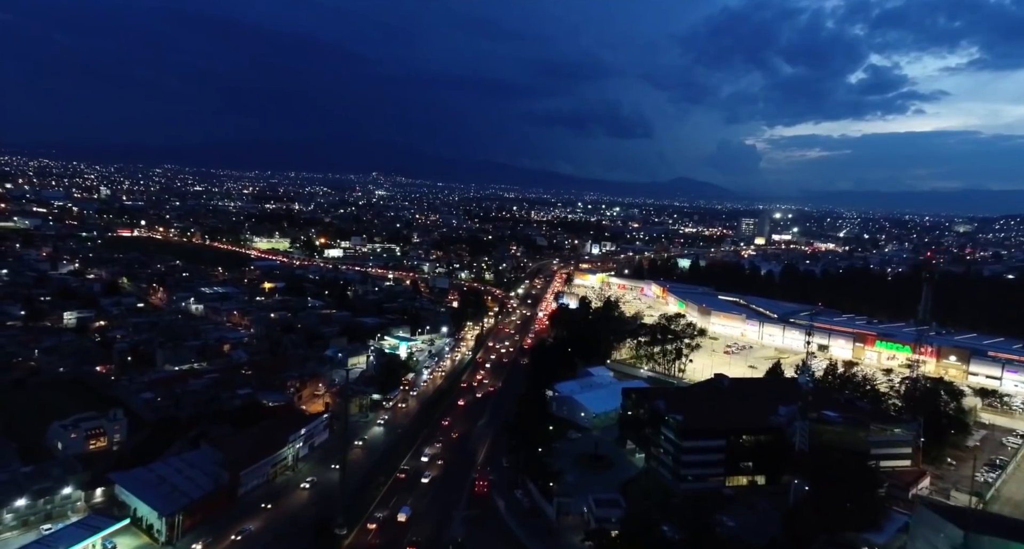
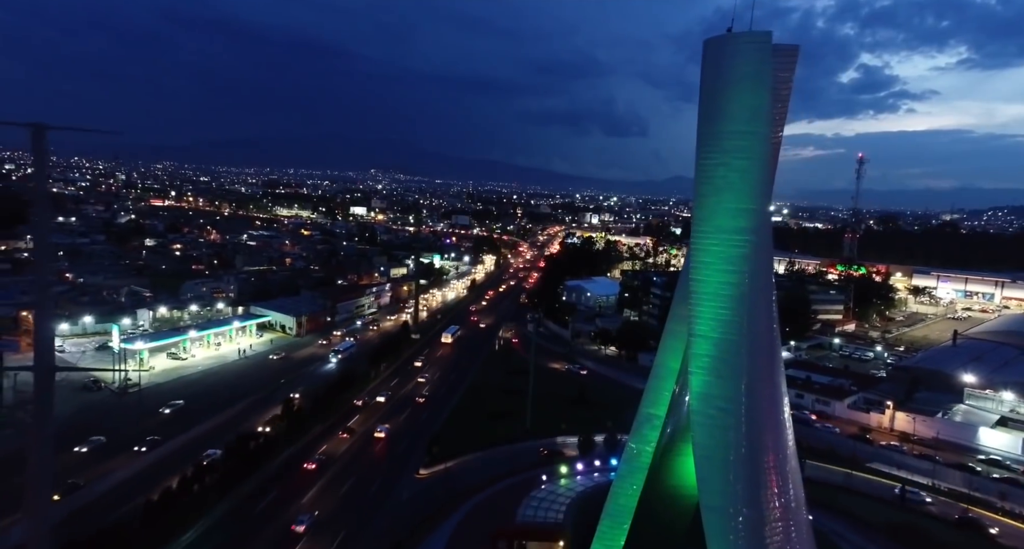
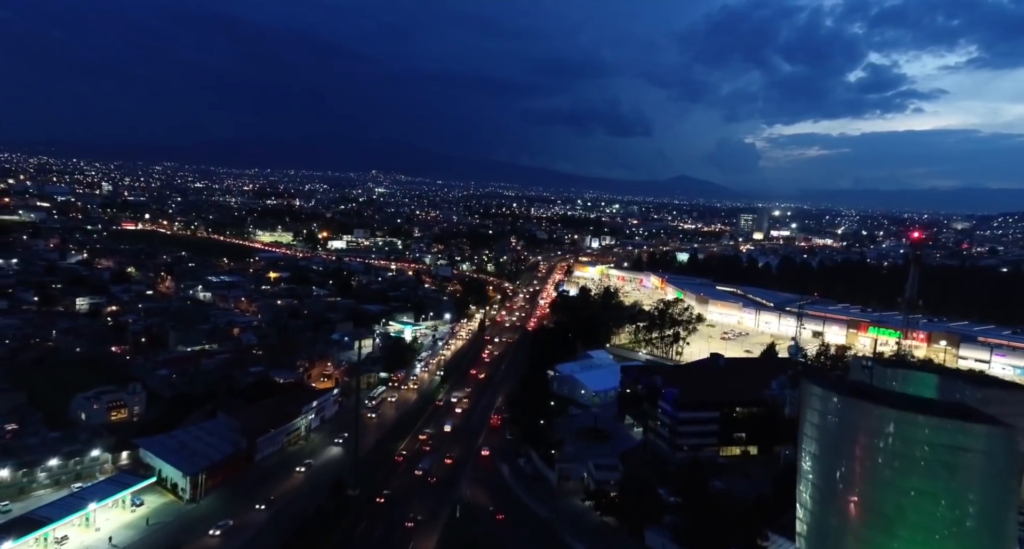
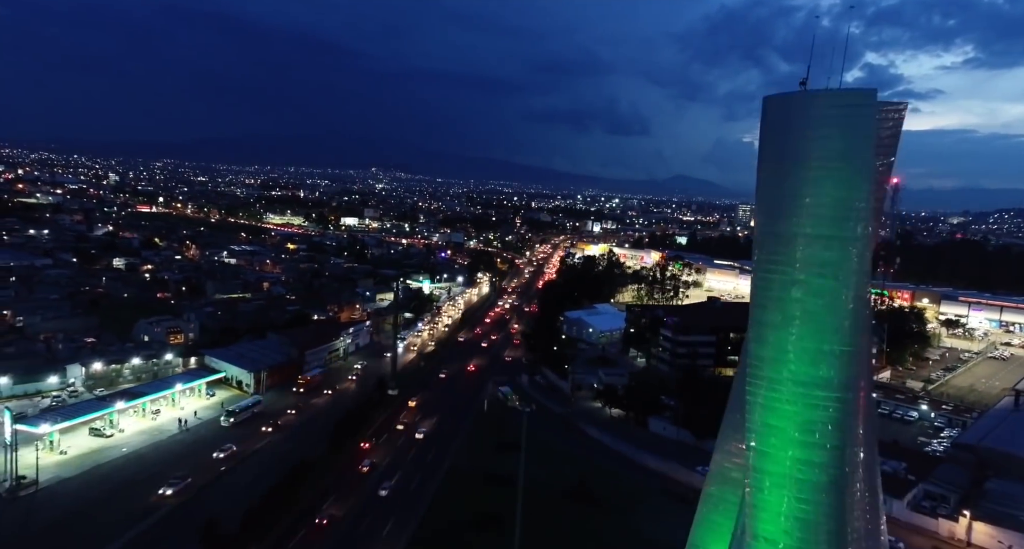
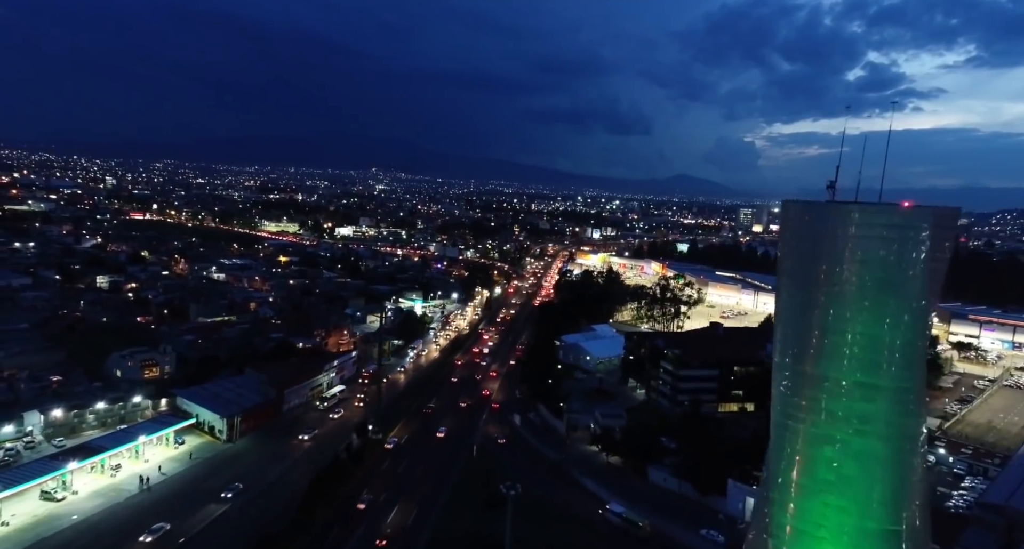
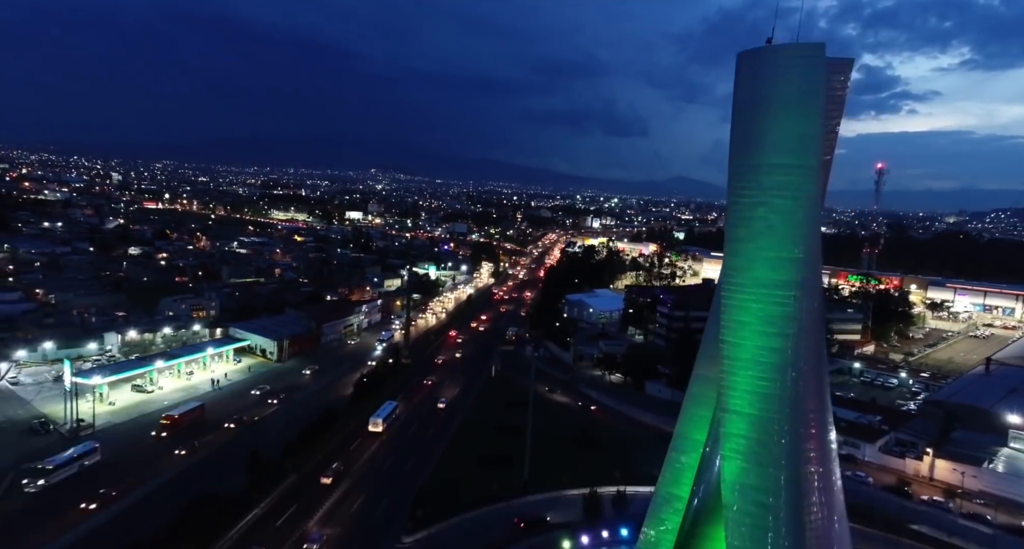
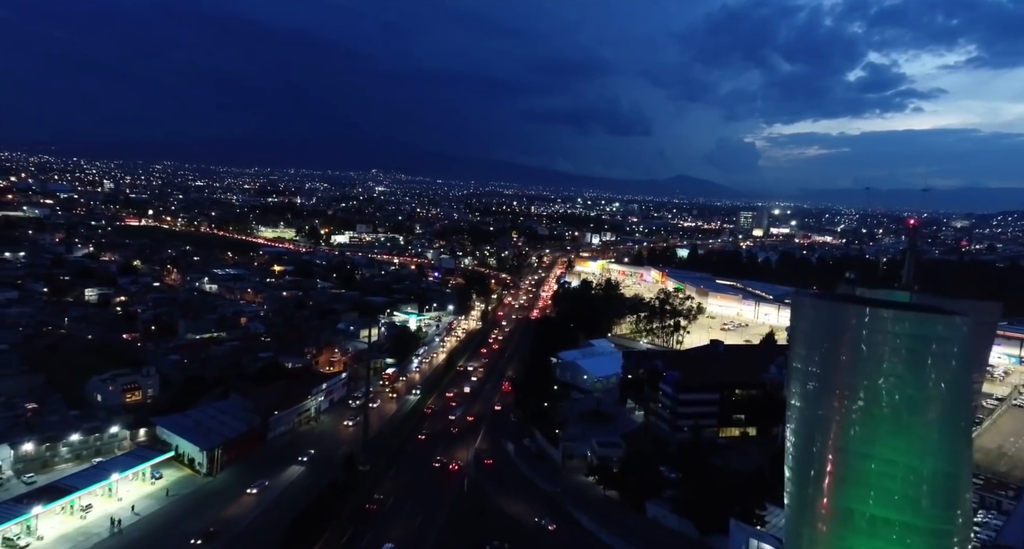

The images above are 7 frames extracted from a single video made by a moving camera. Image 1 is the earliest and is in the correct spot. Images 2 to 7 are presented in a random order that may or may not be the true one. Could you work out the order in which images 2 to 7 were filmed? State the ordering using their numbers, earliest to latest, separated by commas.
3, 7, 5, 4, 6, 2
